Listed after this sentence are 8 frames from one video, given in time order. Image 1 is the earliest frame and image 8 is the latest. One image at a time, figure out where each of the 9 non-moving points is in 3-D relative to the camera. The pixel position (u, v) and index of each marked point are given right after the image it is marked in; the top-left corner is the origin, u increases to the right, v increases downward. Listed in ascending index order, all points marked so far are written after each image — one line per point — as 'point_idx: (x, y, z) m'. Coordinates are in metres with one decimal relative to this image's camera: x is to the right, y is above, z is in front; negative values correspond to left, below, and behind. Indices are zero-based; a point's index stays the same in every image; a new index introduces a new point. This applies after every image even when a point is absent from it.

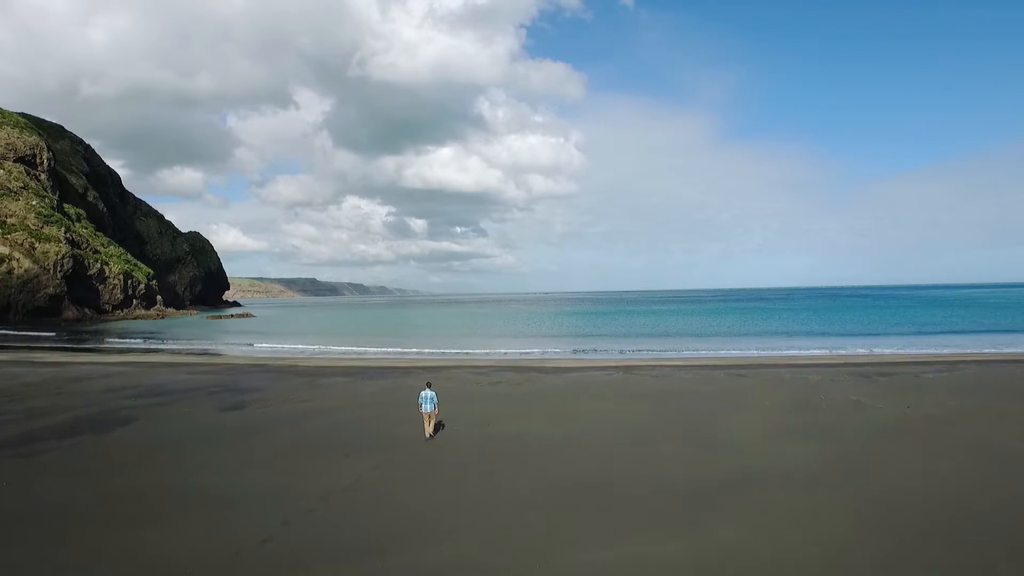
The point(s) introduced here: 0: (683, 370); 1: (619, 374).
0: (+5.9, -2.9, +17.9) m
1: (+3.6, -3.0, +17.8) m
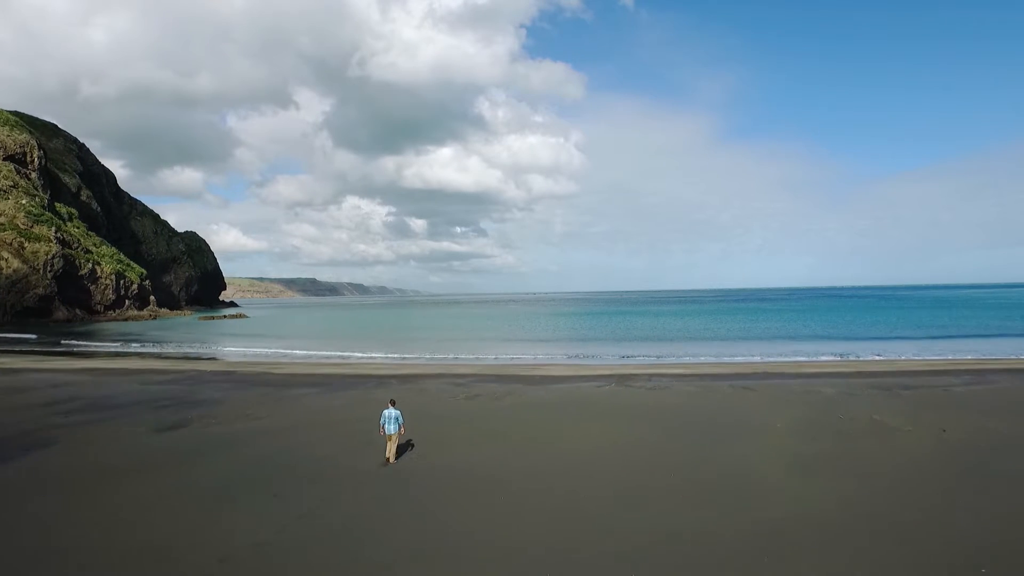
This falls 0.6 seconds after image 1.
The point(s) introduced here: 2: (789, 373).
0: (+5.4, -2.9, +16.3) m
1: (+3.1, -3.0, +16.2) m
2: (+9.6, -2.9, +17.9) m
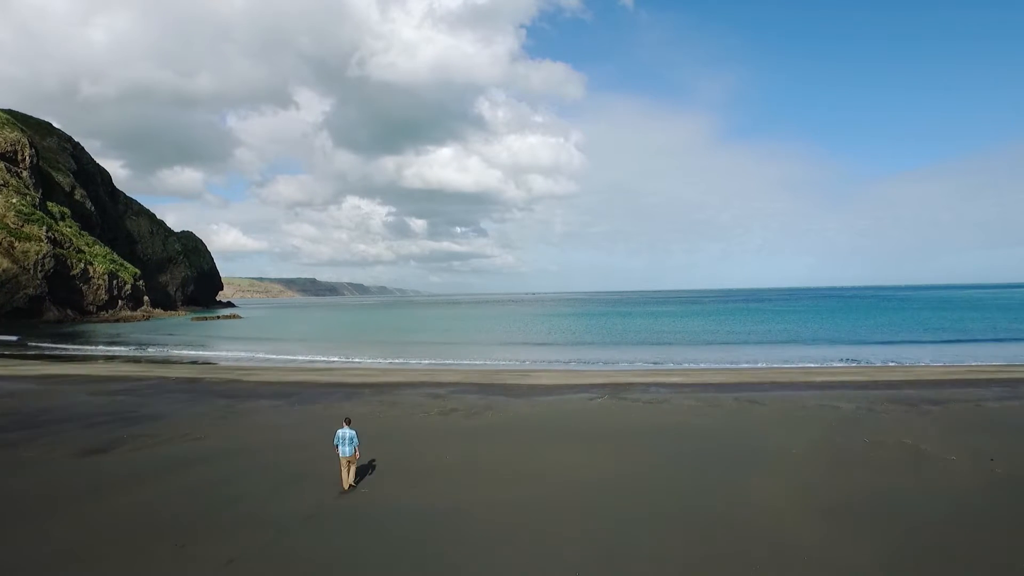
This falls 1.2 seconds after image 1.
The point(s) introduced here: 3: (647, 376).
0: (+4.9, -3.0, +14.8) m
1: (+2.6, -3.1, +14.7) m
2: (+9.1, -3.0, +16.4) m
3: (+5.0, -3.3, +19.5) m
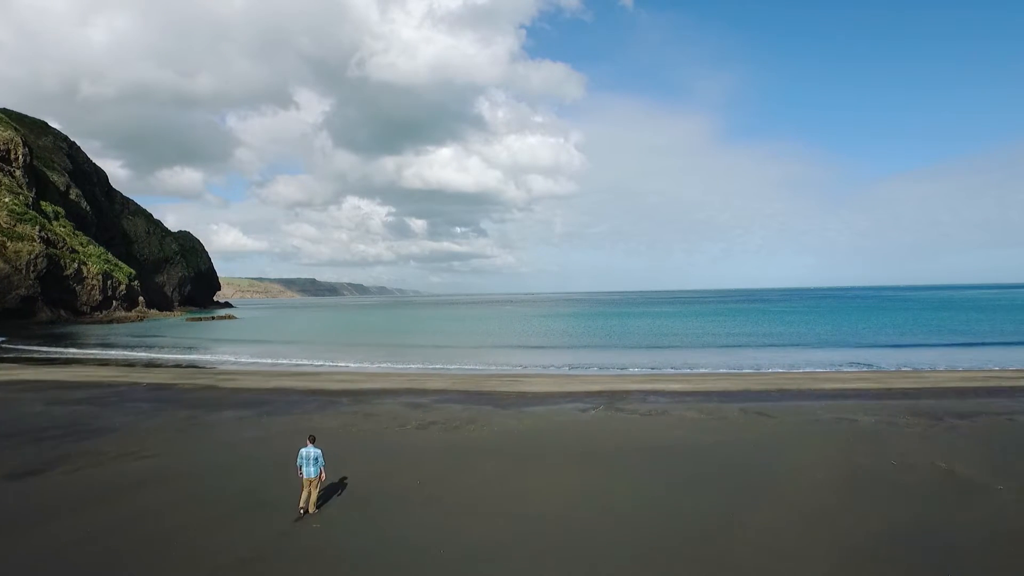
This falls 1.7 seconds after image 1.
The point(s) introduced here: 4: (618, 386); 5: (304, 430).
0: (+4.6, -3.0, +13.7) m
1: (+2.3, -3.1, +13.5) m
2: (+8.7, -3.0, +15.3) m
3: (+4.7, -3.4, +18.4) m
4: (+3.6, -3.4, +18.1) m
5: (-4.9, -3.4, +12.4) m
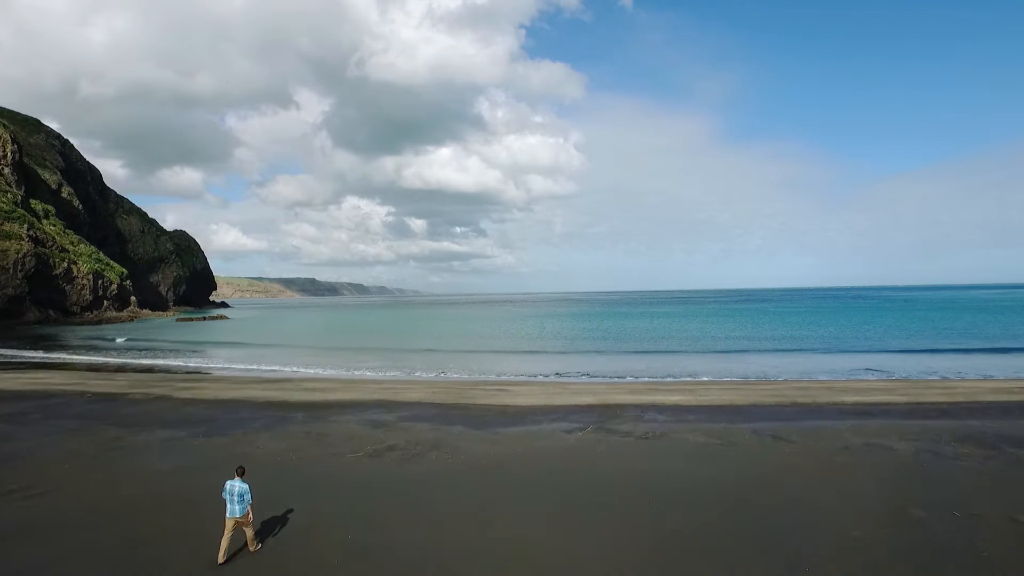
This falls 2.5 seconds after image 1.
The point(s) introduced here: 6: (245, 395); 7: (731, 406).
0: (+4.0, -3.1, +11.8) m
1: (+1.7, -3.1, +11.7) m
2: (+8.2, -3.1, +13.4) m
3: (+4.1, -3.4, +16.5) m
4: (+3.1, -3.4, +16.2) m
5: (-5.5, -3.4, +10.6) m
6: (-9.5, -3.8, +18.7) m
7: (+6.1, -3.2, +14.5) m
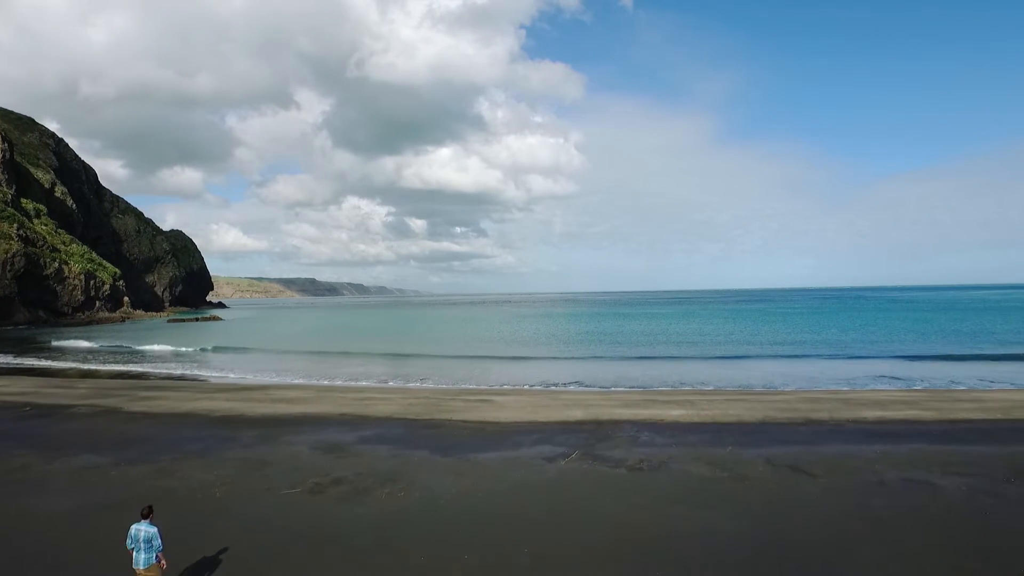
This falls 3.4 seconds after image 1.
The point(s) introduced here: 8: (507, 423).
0: (+3.5, -3.1, +10.2) m
1: (+1.2, -3.2, +10.1) m
2: (+7.7, -3.1, +11.8) m
3: (+3.6, -3.4, +14.9) m
4: (+2.5, -3.5, +14.6) m
5: (-6.0, -3.4, +9.0) m
6: (-10.0, -3.8, +17.1) m
7: (+5.6, -3.3, +12.9) m
8: (-0.1, -3.5, +13.5) m
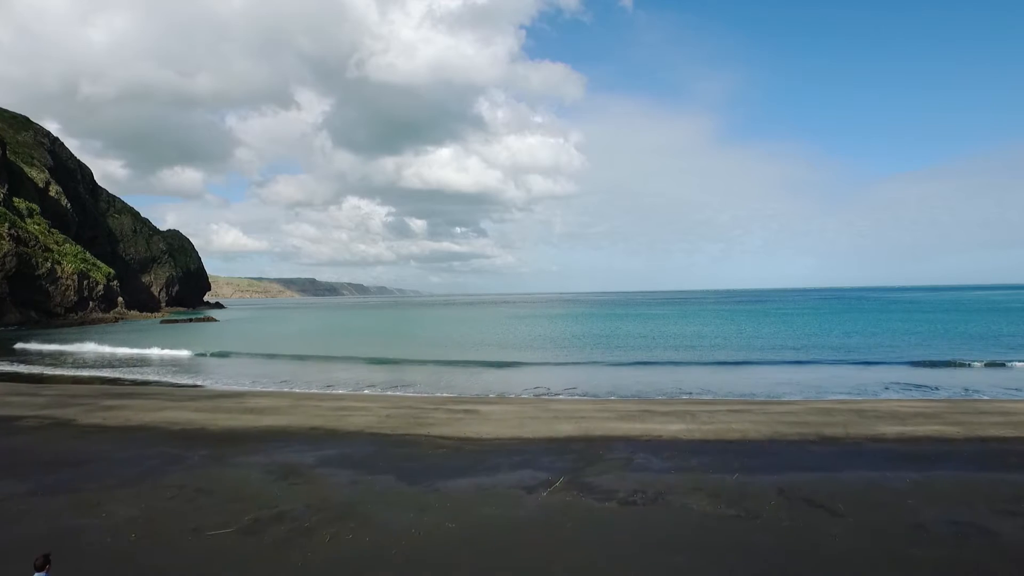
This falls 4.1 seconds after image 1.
0: (+3.1, -3.2, +9.0) m
1: (+0.8, -3.3, +8.8) m
2: (+7.3, -3.2, +10.5) m
3: (+3.2, -3.5, +13.6) m
4: (+2.1, -3.5, +13.3) m
5: (-6.4, -3.5, +7.7) m
6: (-10.4, -3.9, +15.8) m
7: (+5.2, -3.4, +11.7) m
8: (-0.5, -3.5, +12.2) m
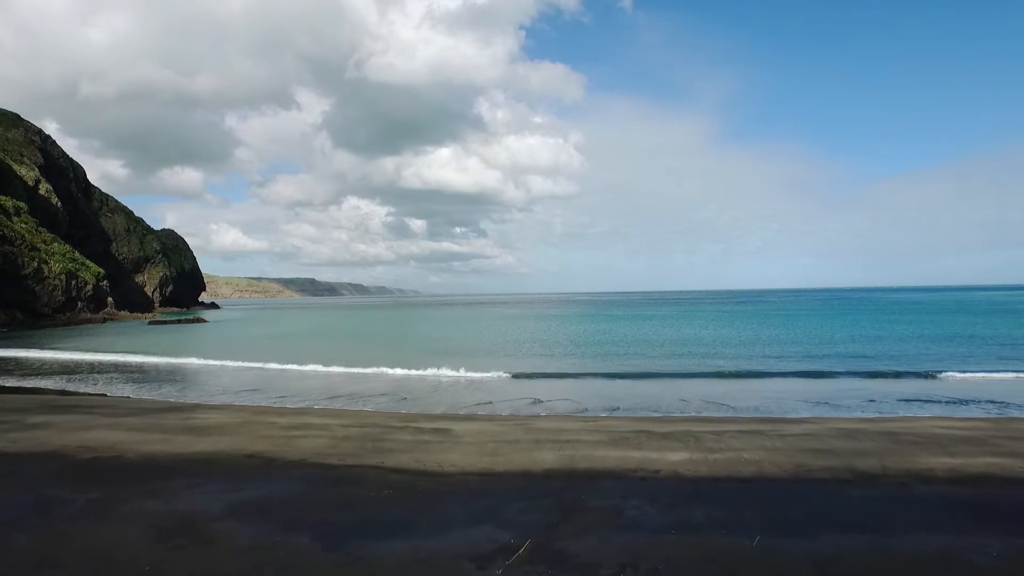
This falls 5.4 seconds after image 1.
0: (+2.4, -3.2, +6.8) m
1: (+0.1, -3.3, +6.7) m
2: (+6.6, -3.2, +8.4) m
3: (+2.6, -3.6, +11.5) m
4: (+1.5, -3.6, +11.2) m
5: (-7.0, -3.5, +5.6) m
6: (-11.1, -4.0, +13.7) m
7: (+4.5, -3.4, +9.5) m
8: (-1.2, -3.6, +10.1) m
